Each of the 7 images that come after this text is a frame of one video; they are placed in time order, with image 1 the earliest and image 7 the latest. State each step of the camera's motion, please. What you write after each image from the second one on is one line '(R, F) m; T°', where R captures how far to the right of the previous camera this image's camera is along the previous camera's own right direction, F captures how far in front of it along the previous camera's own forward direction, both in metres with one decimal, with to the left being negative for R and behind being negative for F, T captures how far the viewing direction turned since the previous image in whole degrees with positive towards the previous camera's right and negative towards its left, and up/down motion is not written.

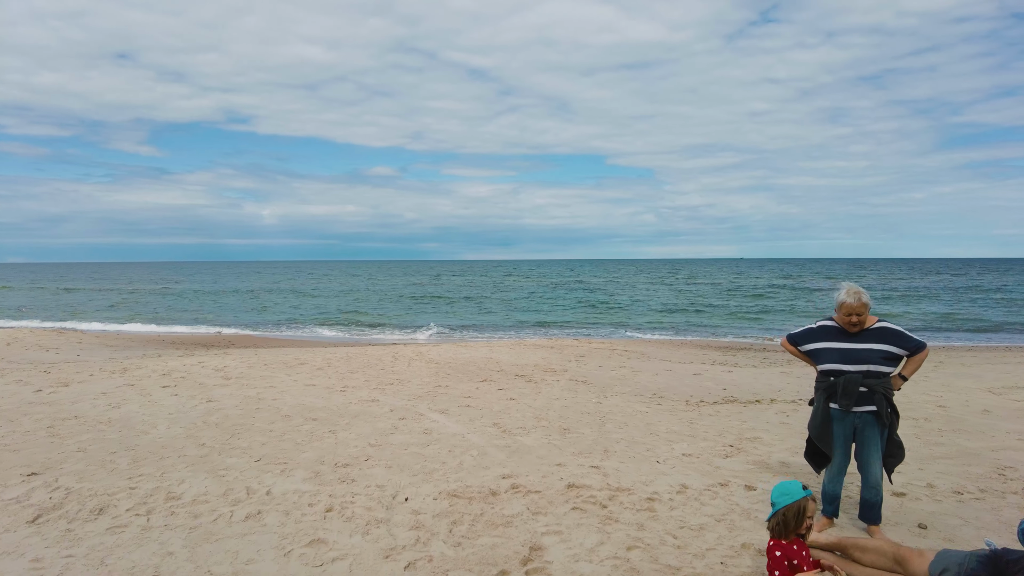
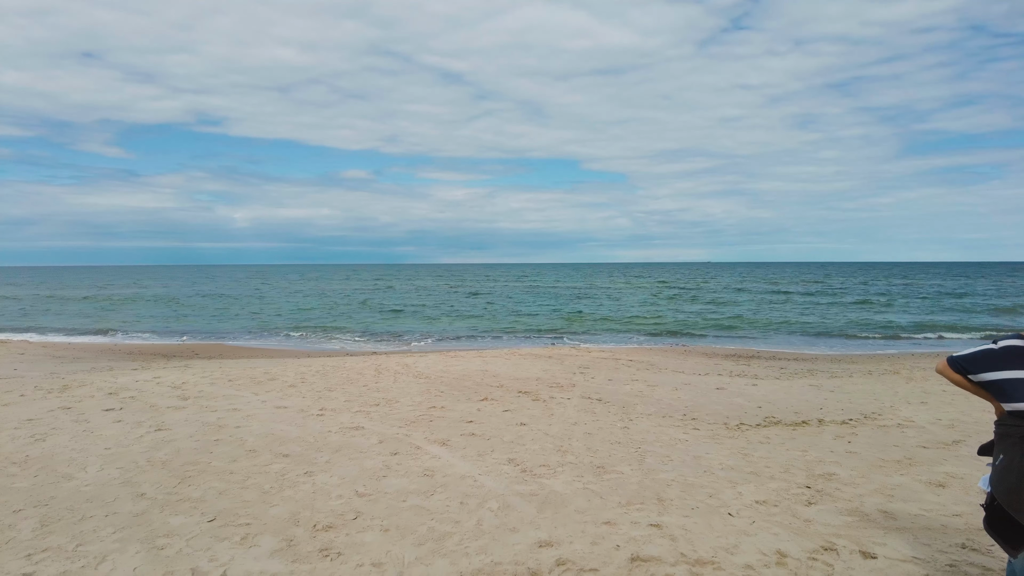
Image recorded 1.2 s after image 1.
(-0.4, +1.3) m; +2°
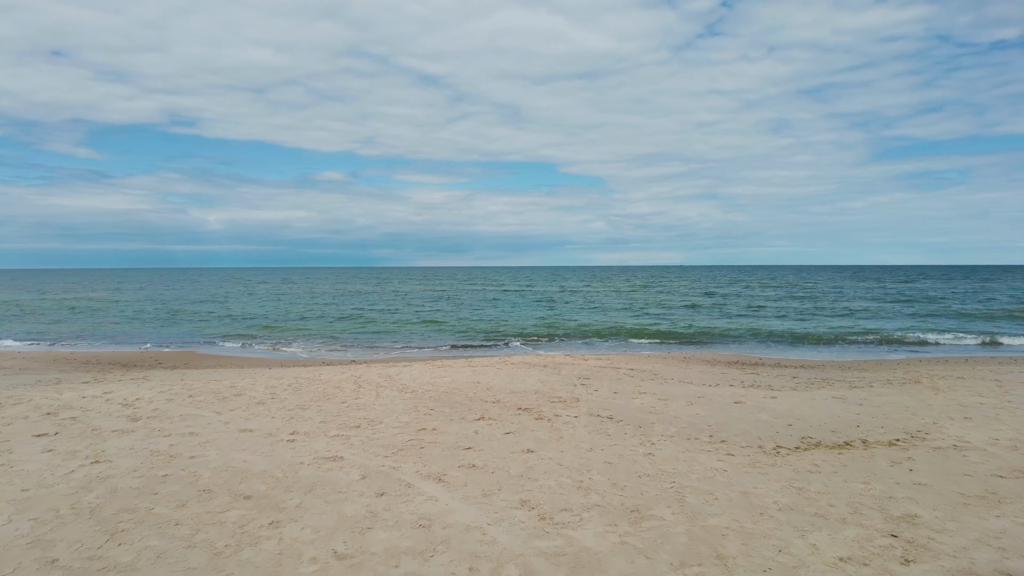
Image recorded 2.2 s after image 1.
(-0.3, +1.1) m; +2°
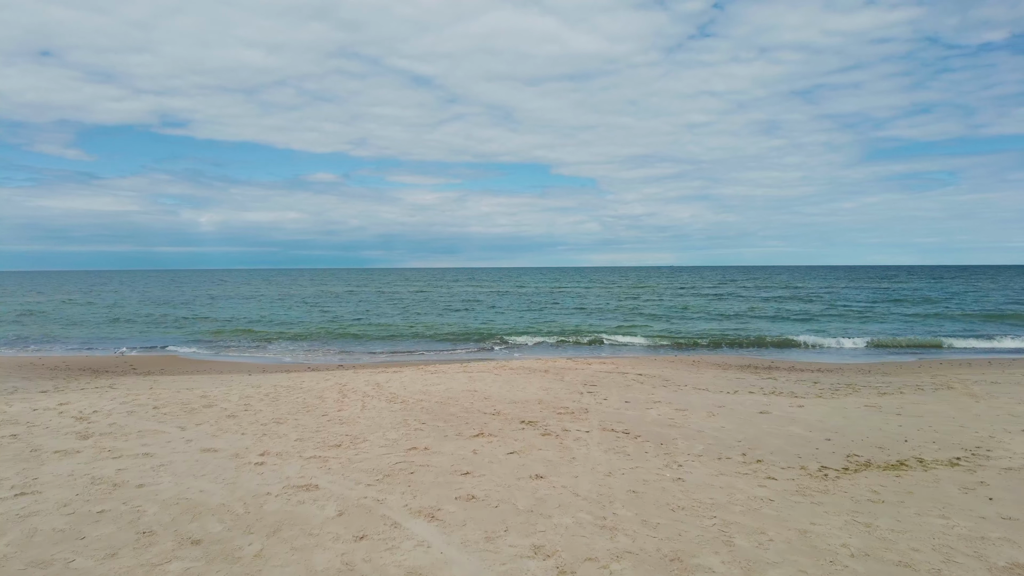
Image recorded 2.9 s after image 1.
(-0.1, +0.9) m; +1°
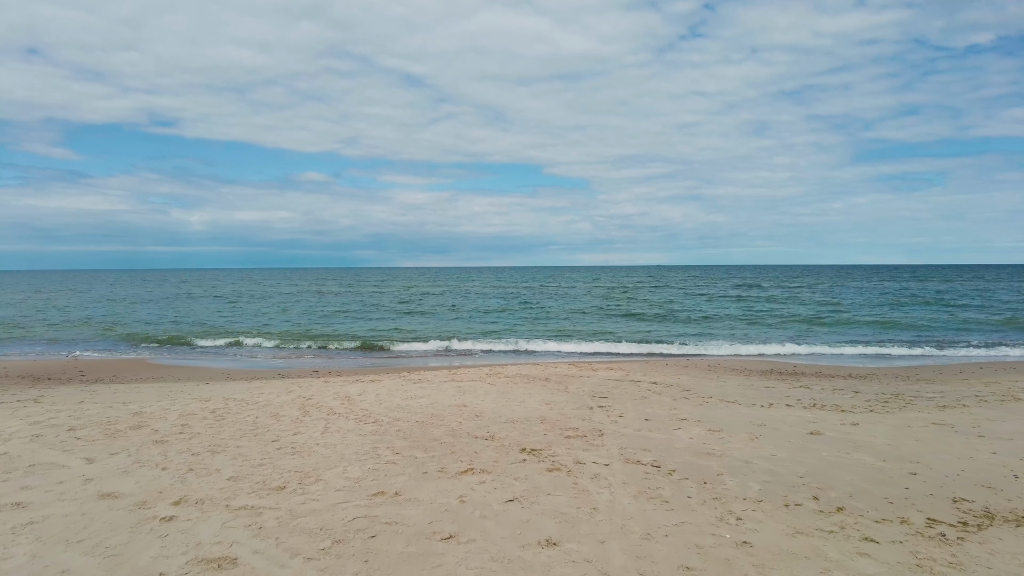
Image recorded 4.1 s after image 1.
(-0.1, +1.6) m; +1°
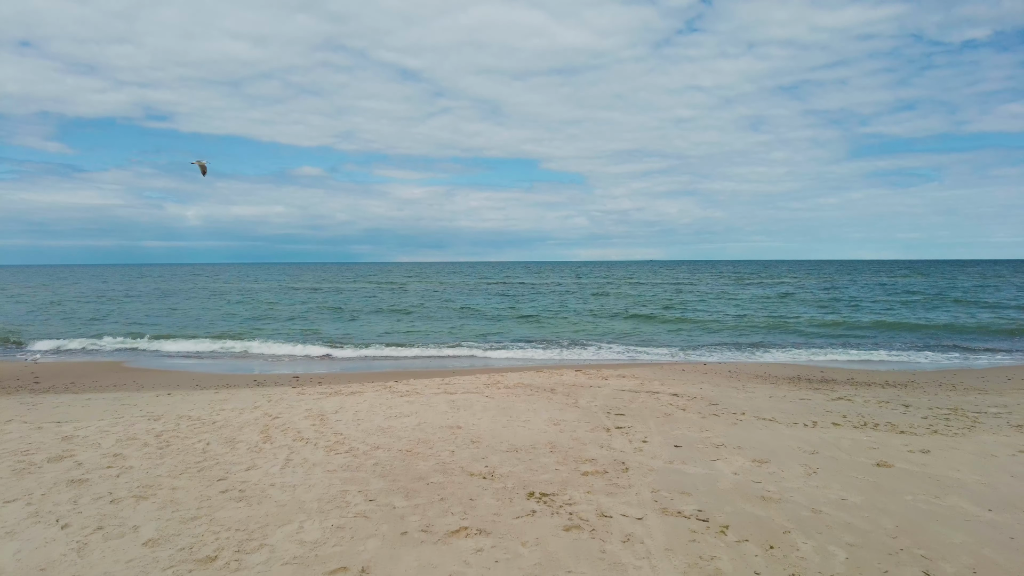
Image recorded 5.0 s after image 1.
(-0.1, +1.3) m; 0°
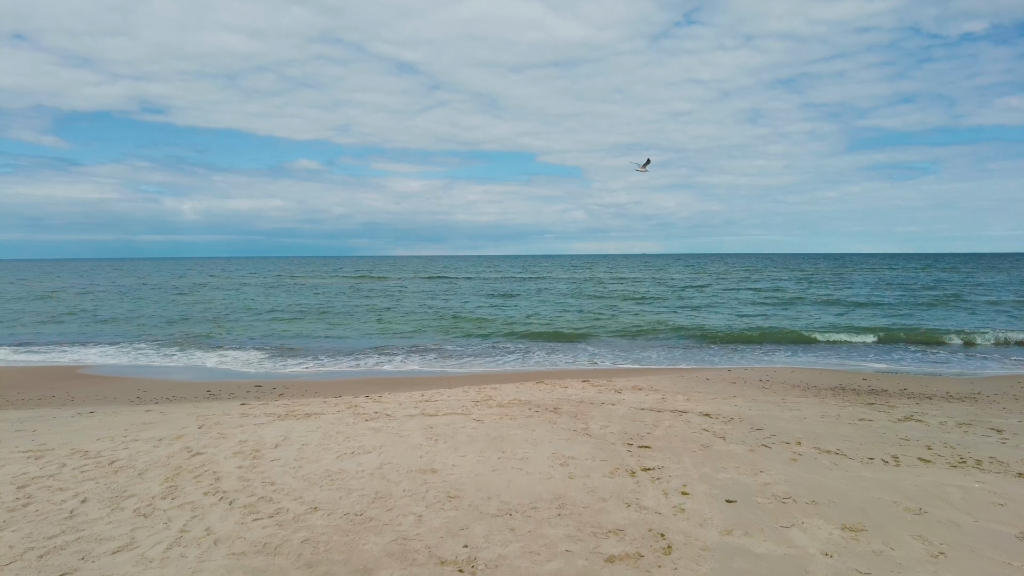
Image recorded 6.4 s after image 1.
(0.0, +1.8) m; 0°
